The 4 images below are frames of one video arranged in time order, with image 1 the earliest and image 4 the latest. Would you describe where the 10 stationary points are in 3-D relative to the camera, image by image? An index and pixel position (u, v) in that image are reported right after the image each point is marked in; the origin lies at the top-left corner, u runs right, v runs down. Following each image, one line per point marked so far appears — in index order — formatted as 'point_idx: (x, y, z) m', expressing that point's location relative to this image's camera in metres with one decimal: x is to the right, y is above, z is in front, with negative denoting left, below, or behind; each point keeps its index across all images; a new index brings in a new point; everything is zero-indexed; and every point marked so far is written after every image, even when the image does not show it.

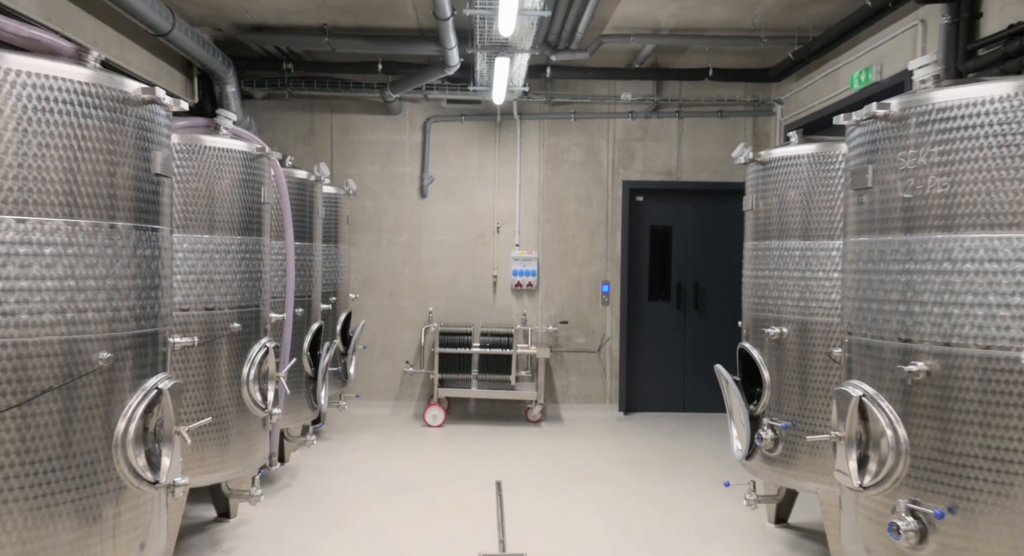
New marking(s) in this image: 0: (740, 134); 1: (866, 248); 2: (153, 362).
0: (+2.0, +1.3, +5.7) m
1: (+1.2, +0.1, +2.1) m
2: (-1.2, -0.3, +2.1) m
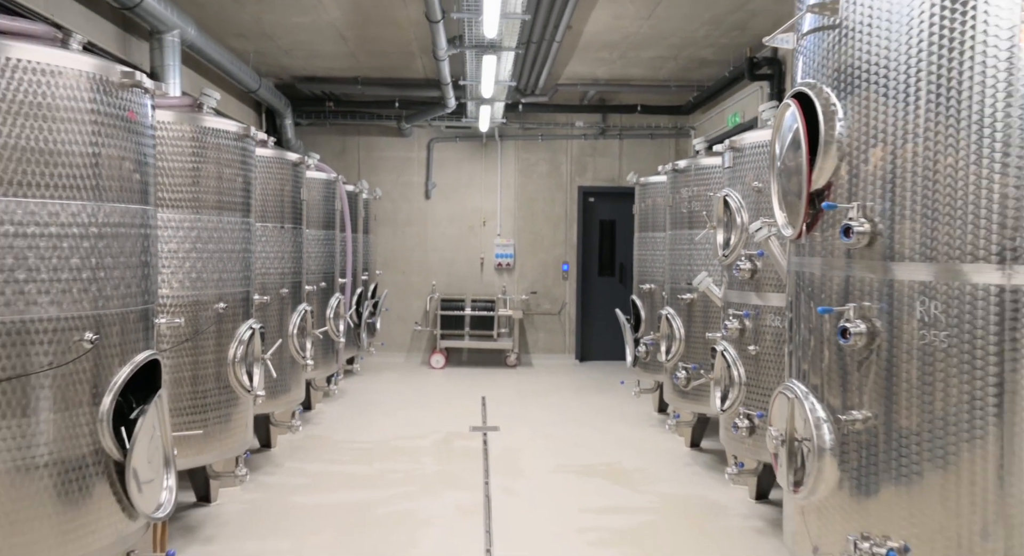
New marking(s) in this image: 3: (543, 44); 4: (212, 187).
0: (+1.8, +1.5, +7.6) m
1: (+1.0, +0.3, +4.0) m
2: (-1.3, -0.1, +4.0) m
3: (+0.2, +1.8, +5.1) m
4: (-1.3, +0.4, +2.8) m
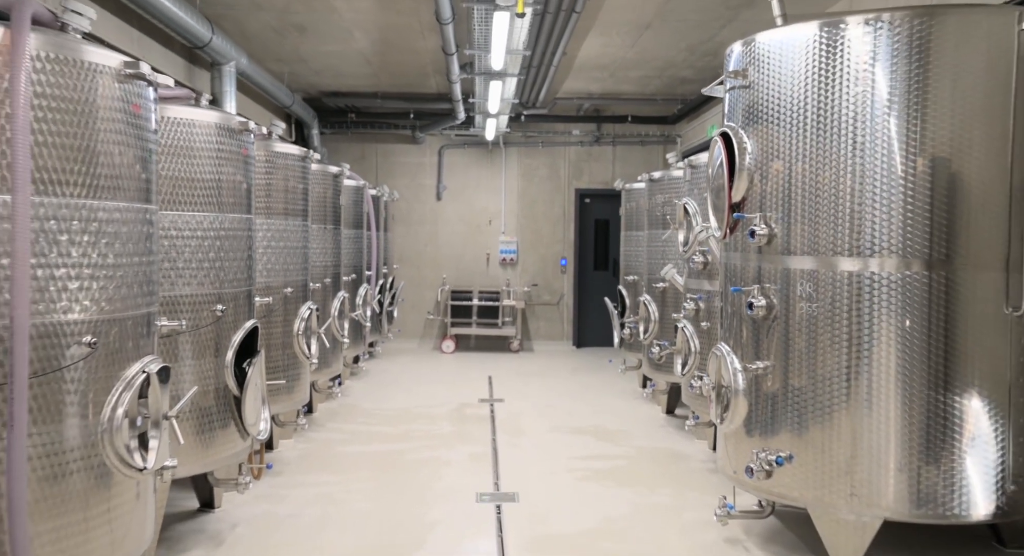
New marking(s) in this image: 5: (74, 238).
0: (+1.9, +1.6, +8.4) m
1: (+1.0, +0.3, +4.8) m
2: (-1.3, -0.1, +4.8) m
3: (+0.3, +1.9, +5.9) m
4: (-1.3, +0.4, +3.6) m
5: (-1.2, +0.1, +1.7) m
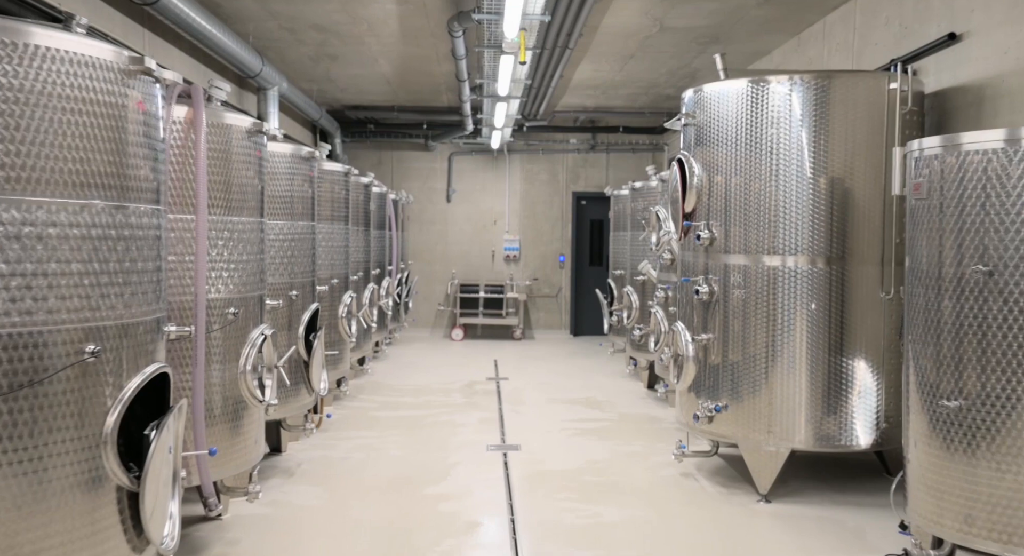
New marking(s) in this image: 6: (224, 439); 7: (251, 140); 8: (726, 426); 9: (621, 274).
0: (+1.9, +1.6, +9.2) m
1: (+1.1, +0.4, +5.6) m
2: (-1.3, 0.0, +5.6) m
3: (+0.3, +2.0, +6.7) m
4: (-1.3, +0.5, +4.4) m
5: (-1.2, +0.1, +2.6) m
6: (-1.2, -0.7, +2.6) m
7: (-1.1, +0.6, +2.7) m
8: (+1.2, -0.8, +3.5) m
9: (+1.1, 0.0, +6.4) m
